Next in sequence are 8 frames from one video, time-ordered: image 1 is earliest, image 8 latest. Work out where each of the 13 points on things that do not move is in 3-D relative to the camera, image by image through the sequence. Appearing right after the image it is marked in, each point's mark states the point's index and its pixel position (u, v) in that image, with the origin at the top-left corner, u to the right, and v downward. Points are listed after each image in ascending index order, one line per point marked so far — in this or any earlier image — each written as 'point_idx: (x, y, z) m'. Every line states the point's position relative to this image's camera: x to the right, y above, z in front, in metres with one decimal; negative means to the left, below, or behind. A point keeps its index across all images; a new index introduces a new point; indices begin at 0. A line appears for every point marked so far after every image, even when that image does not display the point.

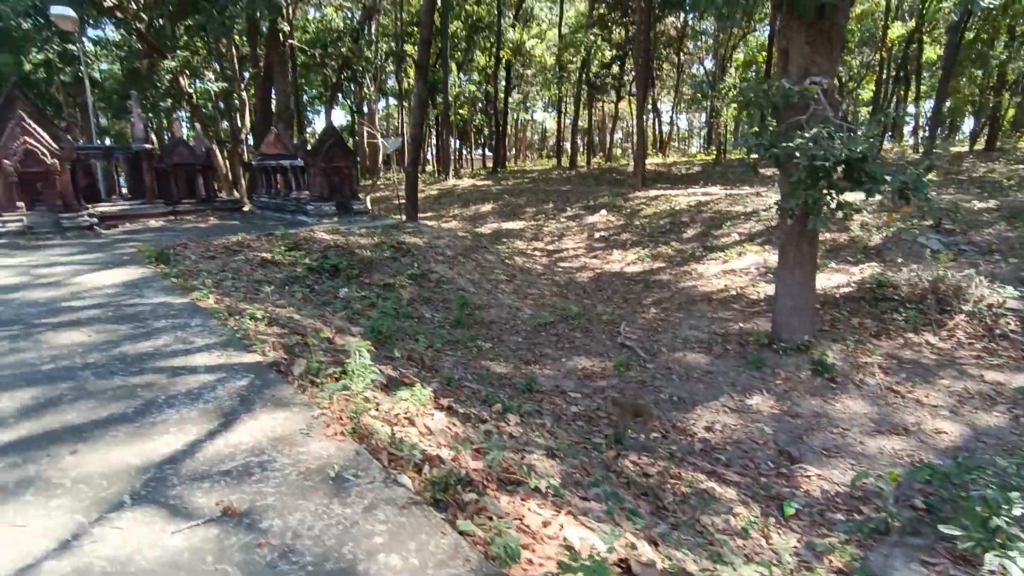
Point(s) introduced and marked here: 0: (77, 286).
0: (-3.9, 0.0, +5.1) m
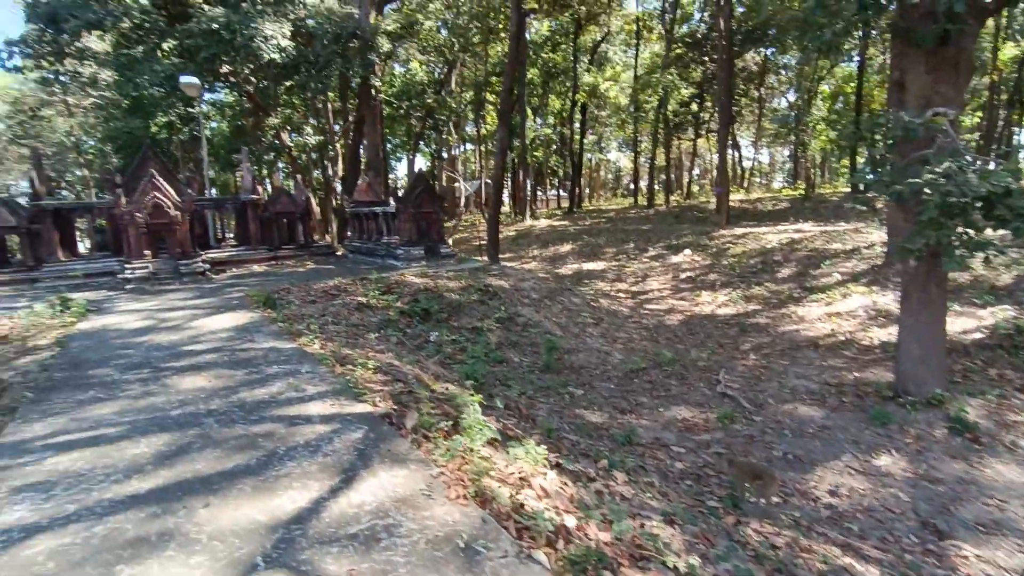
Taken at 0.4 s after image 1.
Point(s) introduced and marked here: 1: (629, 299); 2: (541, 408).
0: (-3.0, -0.4, +5.5) m
1: (+2.3, -0.2, +11.1) m
2: (+0.3, -1.1, +5.2) m
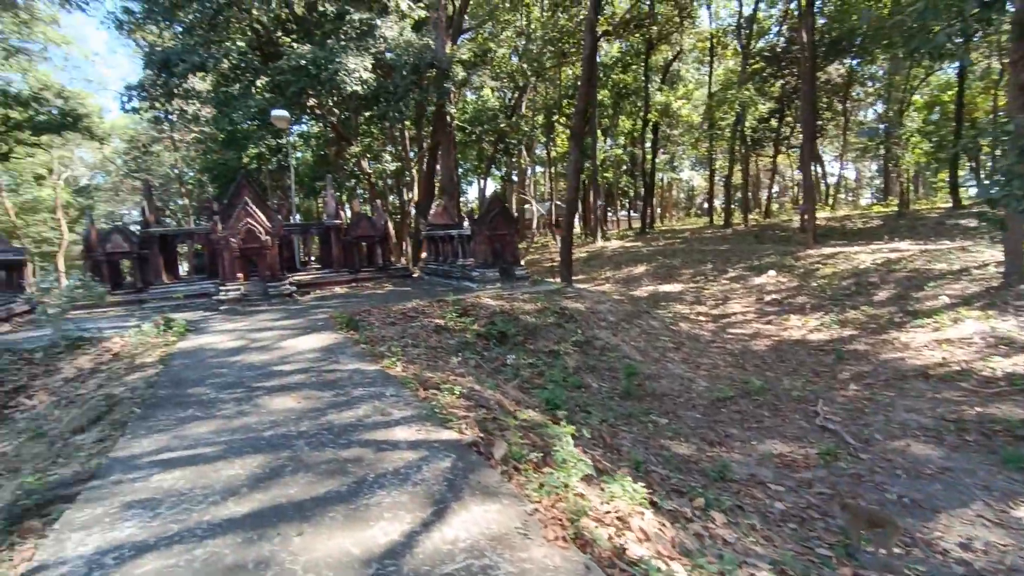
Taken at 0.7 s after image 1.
0: (-2.2, -0.6, +5.6) m
1: (+3.7, -0.6, +10.6) m
2: (+1.0, -1.3, +5.0) m
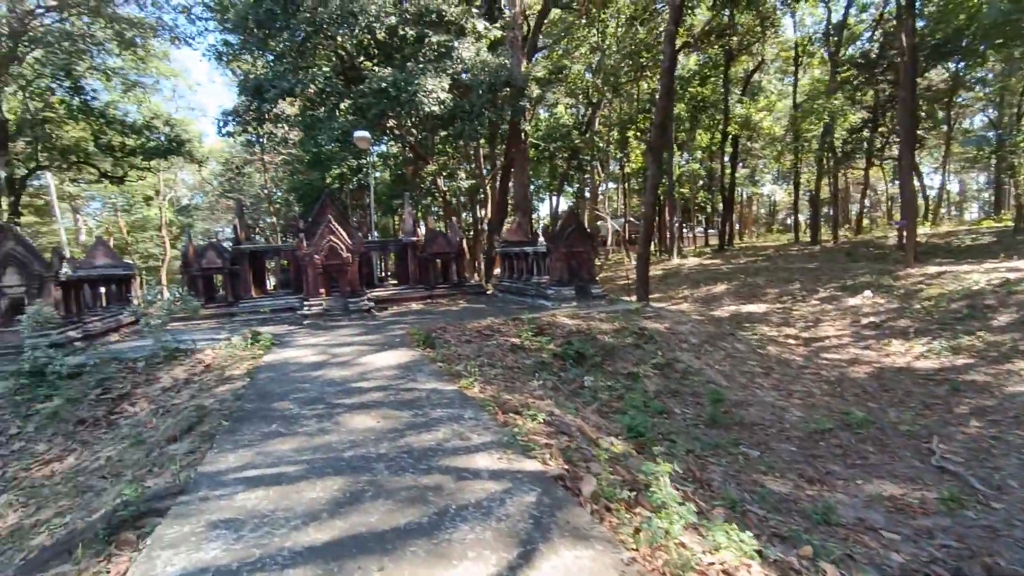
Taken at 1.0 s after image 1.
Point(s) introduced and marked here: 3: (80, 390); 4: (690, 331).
0: (-1.5, -0.8, +5.7) m
1: (+5.0, -1.0, +9.9) m
2: (+1.6, -1.5, +4.6) m
3: (-4.8, -1.1, +6.4) m
4: (+2.7, -0.7, +8.7) m
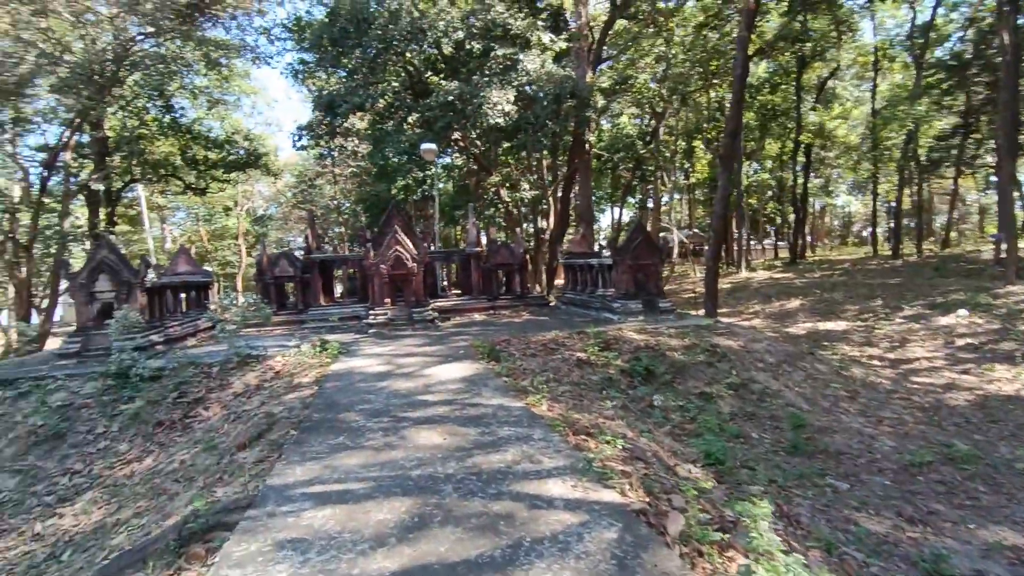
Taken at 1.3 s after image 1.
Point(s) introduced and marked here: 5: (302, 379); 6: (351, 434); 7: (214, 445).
0: (-0.8, -0.9, +5.6) m
1: (+6.0, -1.3, +9.2) m
2: (+2.1, -1.6, +4.2) m
3: (-4.0, -1.2, +6.6) m
4: (+3.6, -0.9, +8.2) m
5: (-2.3, -1.0, +6.3) m
6: (-1.1, -1.0, +4.0) m
7: (-2.7, -1.4, +5.2) m
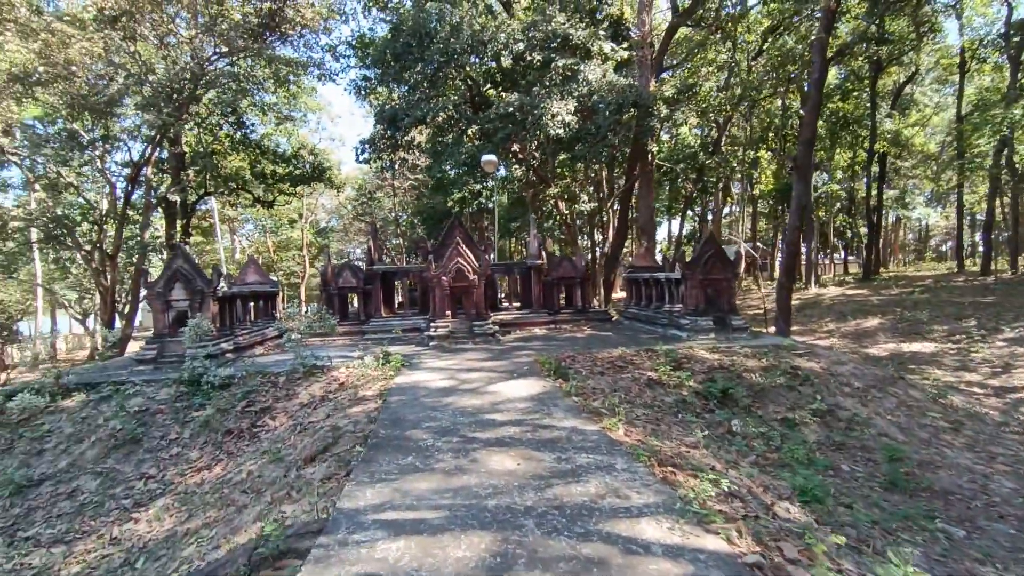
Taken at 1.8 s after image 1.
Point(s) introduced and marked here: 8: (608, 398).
0: (-0.2, -1.0, +5.4) m
1: (+7.0, -1.6, +8.3) m
2: (+2.6, -1.7, +3.8) m
3: (-3.3, -1.3, +6.7) m
4: (+4.5, -1.1, +7.6) m
5: (-1.6, -1.1, +6.2) m
6: (-0.6, -1.1, +3.8) m
7: (-2.1, -1.5, +5.1) m
8: (+0.9, -1.0, +5.3) m
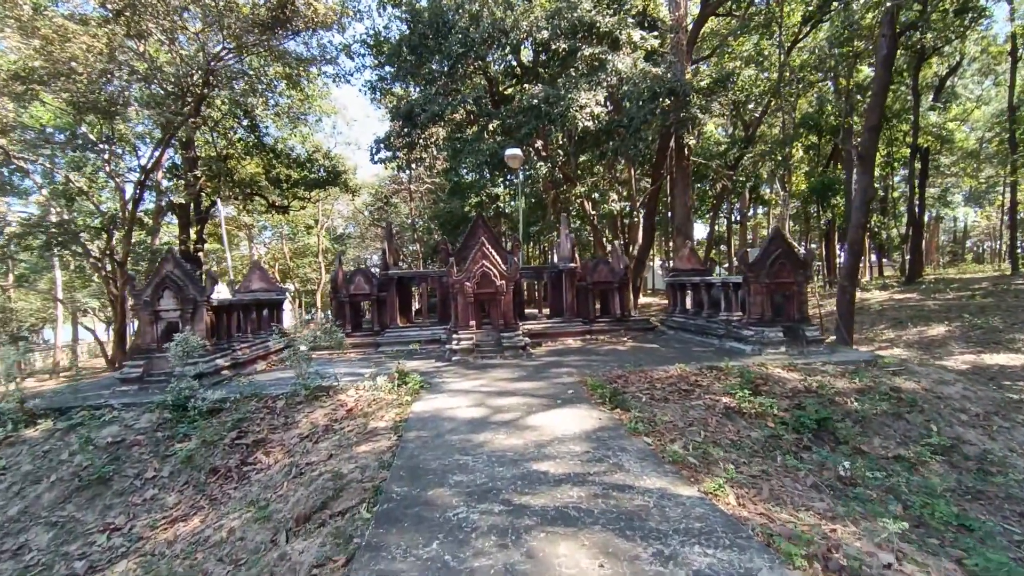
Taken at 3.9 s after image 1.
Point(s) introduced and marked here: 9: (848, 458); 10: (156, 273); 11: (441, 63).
0: (+0.2, -1.1, +4.2) m
1: (+7.4, -1.6, +6.9) m
2: (+2.9, -1.8, +2.5) m
3: (-2.9, -1.4, +5.6) m
4: (+4.9, -1.2, +6.3) m
5: (-1.2, -1.2, +5.1) m
6: (-0.3, -1.1, +2.7) m
7: (-1.7, -1.6, +4.0) m
8: (+1.2, -1.1, +4.1) m
9: (+2.8, -1.4, +4.9) m
10: (-4.3, +0.2, +7.0) m
11: (-1.7, +5.4, +13.8) m
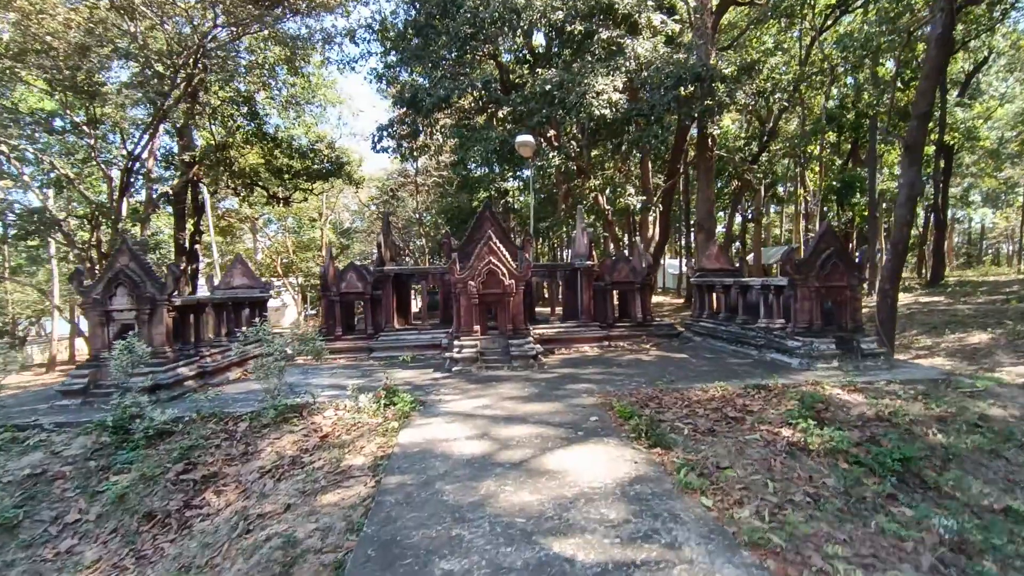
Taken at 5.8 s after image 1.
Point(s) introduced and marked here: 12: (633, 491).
0: (+0.3, -1.1, +3.2) m
1: (+7.5, -1.7, +5.8) m
2: (+3.0, -1.8, +1.4) m
3: (-2.8, -1.4, +4.6) m
4: (+5.0, -1.2, +5.2) m
5: (-1.1, -1.2, +4.1) m
6: (-0.2, -1.2, +1.7) m
7: (-1.6, -1.6, +3.0) m
8: (+1.3, -1.1, +3.1) m
9: (+2.9, -1.5, +3.8) m
10: (-4.2, +0.2, +6.0) m
11: (-1.4, +5.5, +12.7) m
12: (+0.6, -1.1, +3.1) m
